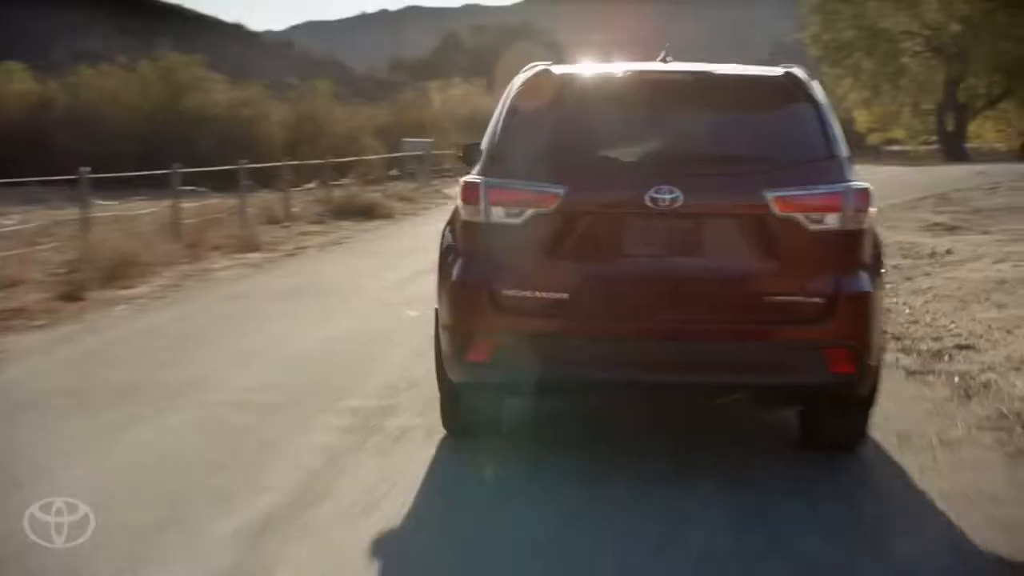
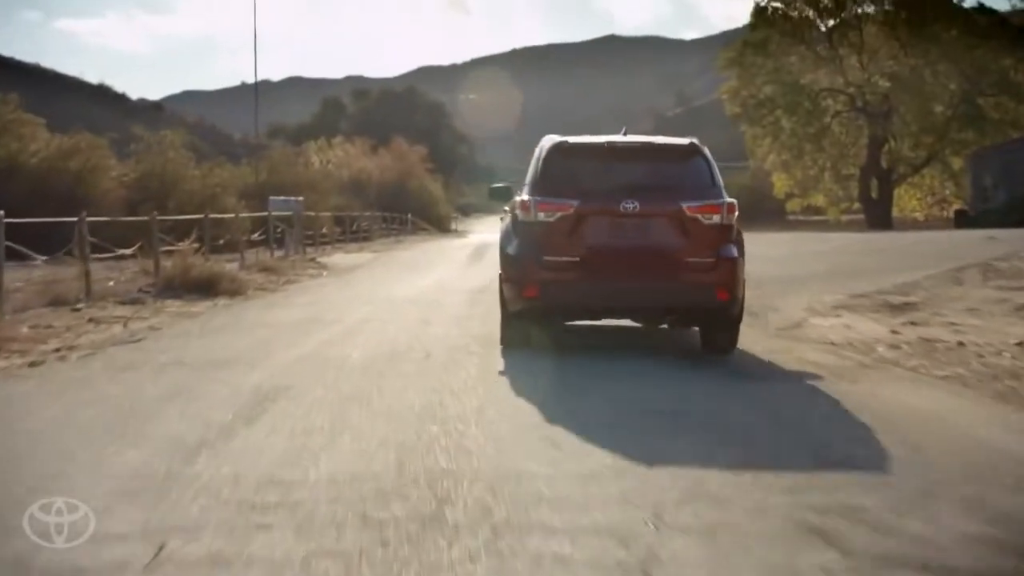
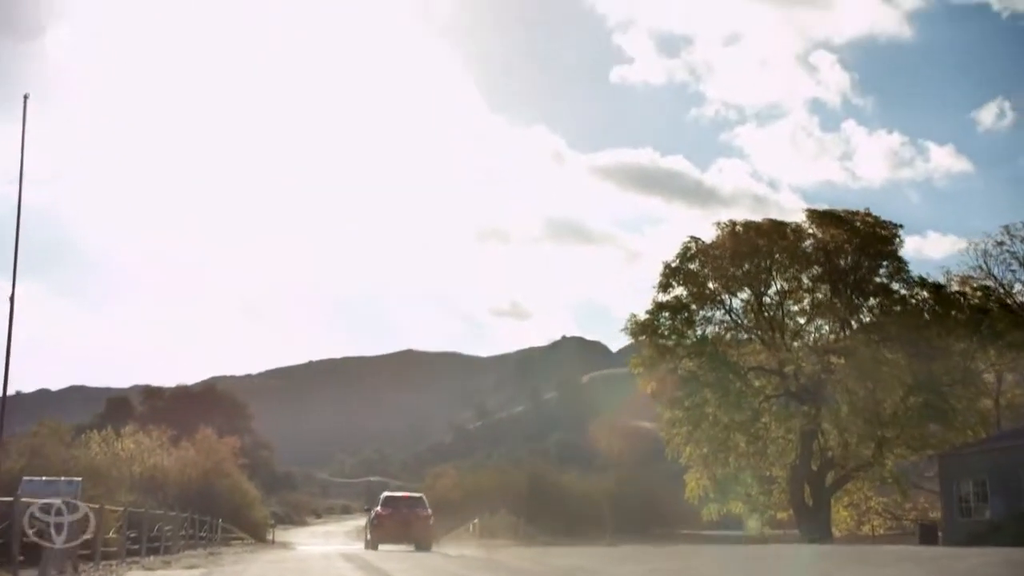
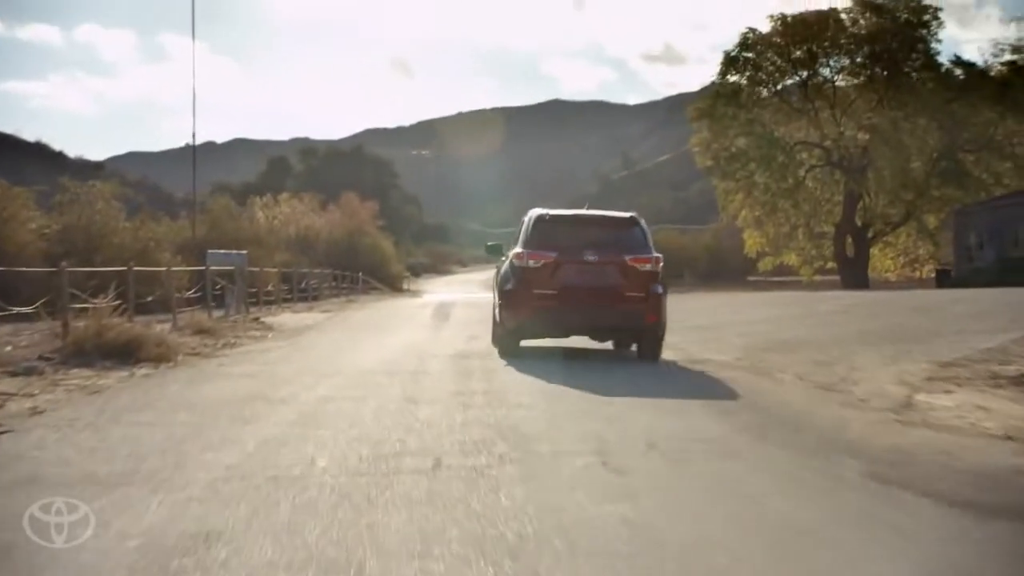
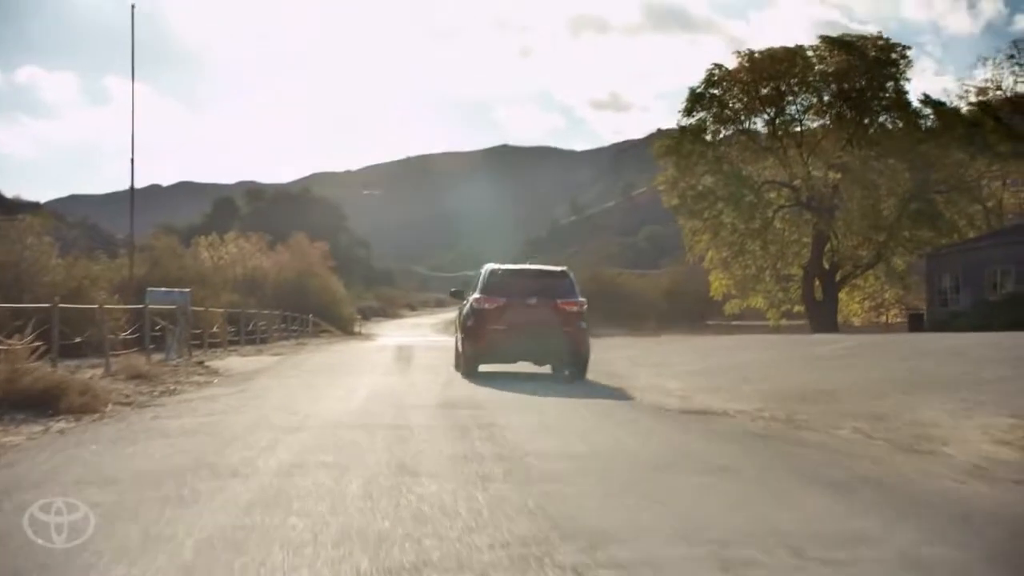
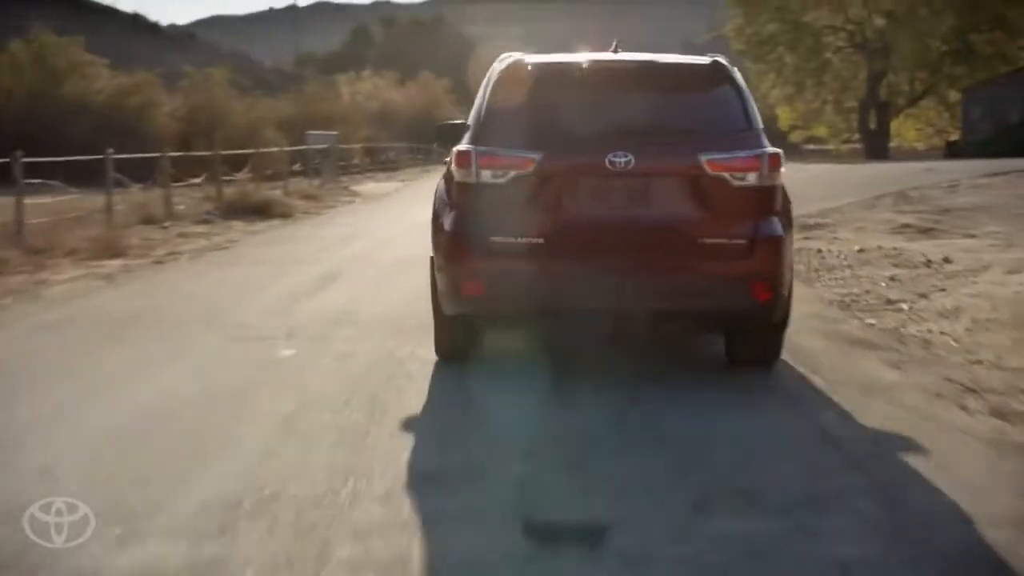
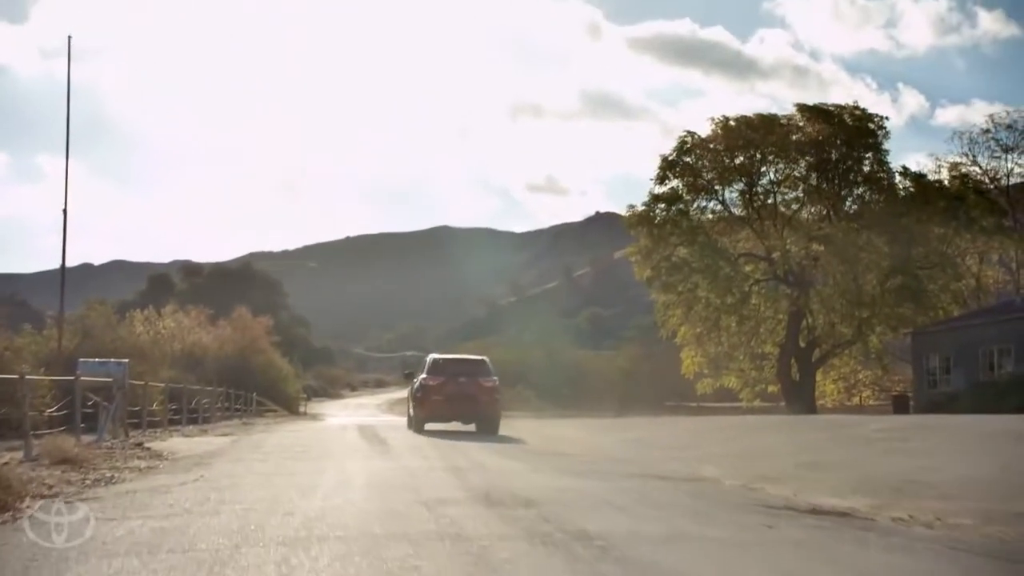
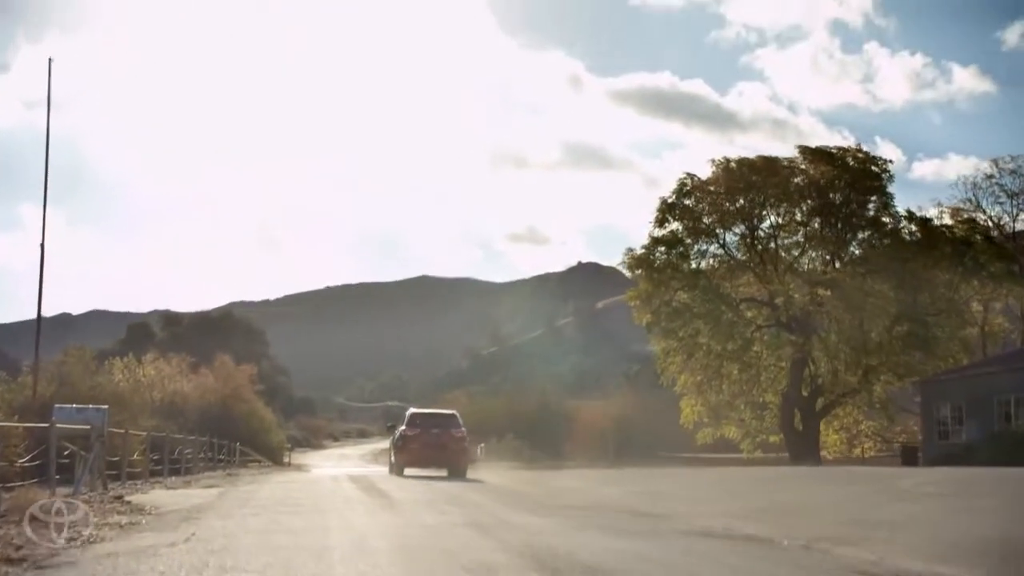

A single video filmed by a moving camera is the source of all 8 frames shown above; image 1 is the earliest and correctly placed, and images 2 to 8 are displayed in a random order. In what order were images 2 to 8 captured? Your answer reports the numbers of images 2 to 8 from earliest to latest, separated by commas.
6, 2, 4, 5, 7, 8, 3
